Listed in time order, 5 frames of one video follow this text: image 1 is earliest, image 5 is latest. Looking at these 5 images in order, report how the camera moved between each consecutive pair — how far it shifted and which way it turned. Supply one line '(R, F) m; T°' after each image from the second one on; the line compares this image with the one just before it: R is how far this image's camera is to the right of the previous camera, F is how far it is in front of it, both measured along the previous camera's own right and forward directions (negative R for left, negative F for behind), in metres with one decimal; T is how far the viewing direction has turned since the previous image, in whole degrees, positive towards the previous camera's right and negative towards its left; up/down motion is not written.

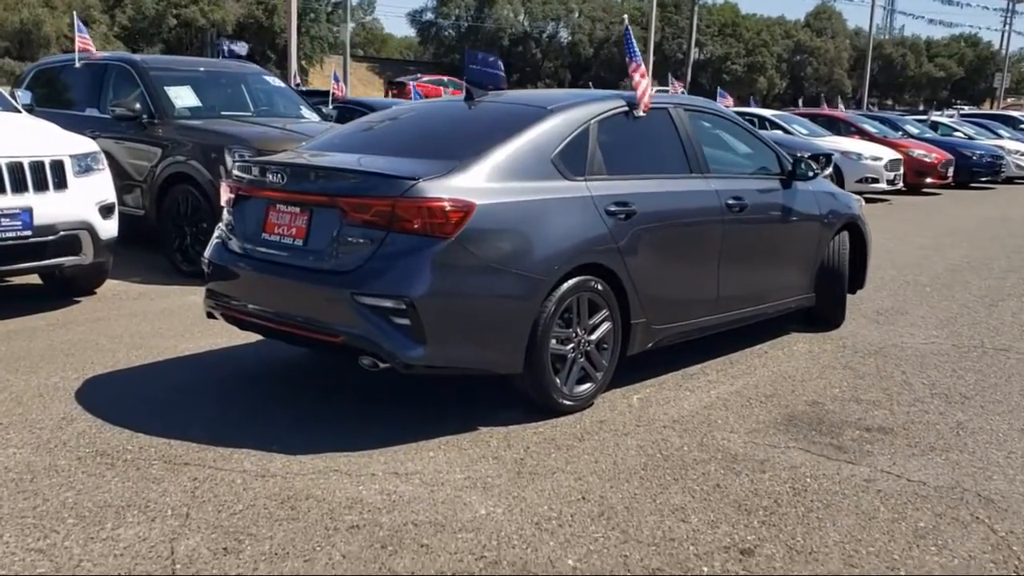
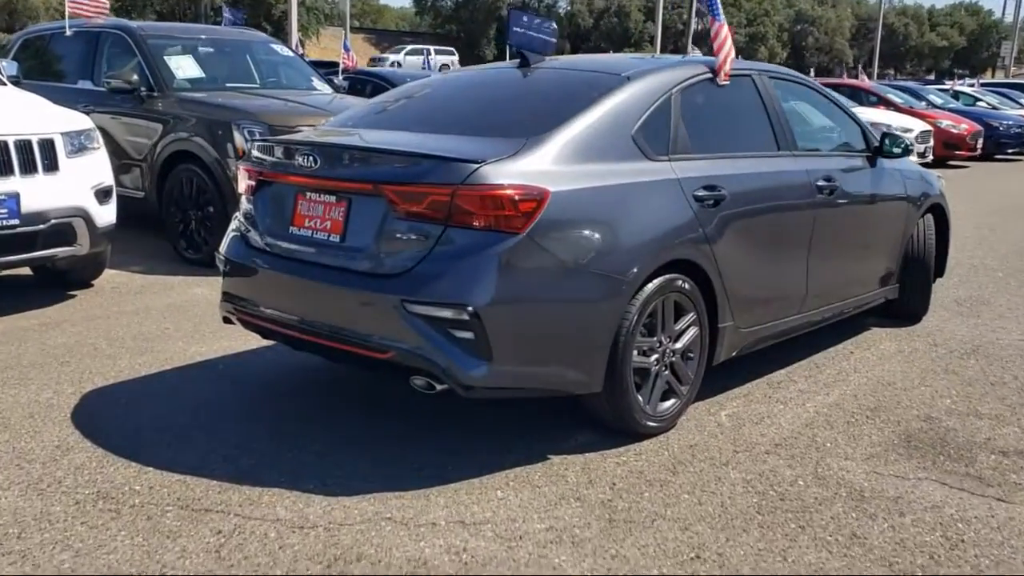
(-0.3, +0.8) m; 0°
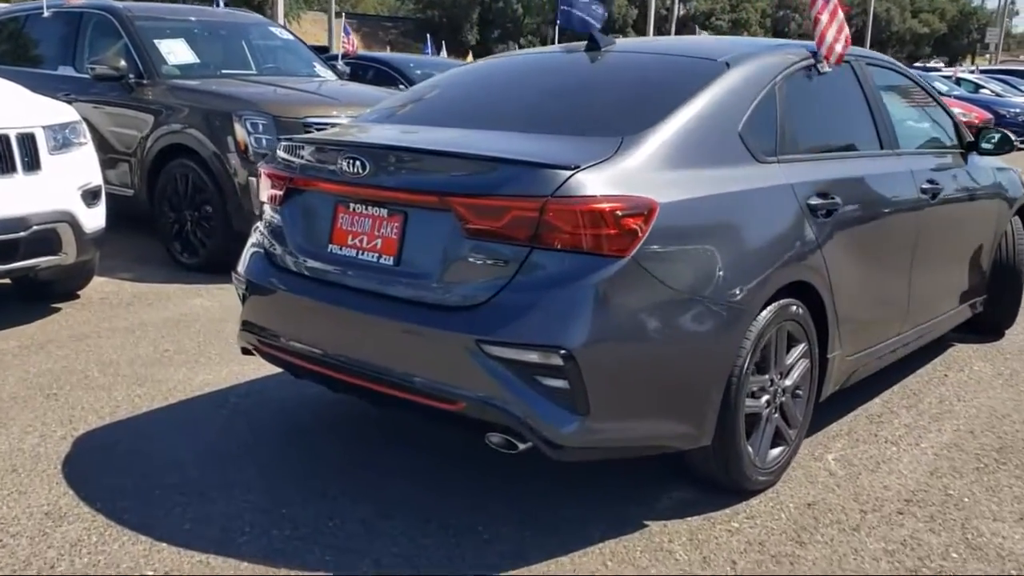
(-0.4, +0.7) m; +1°
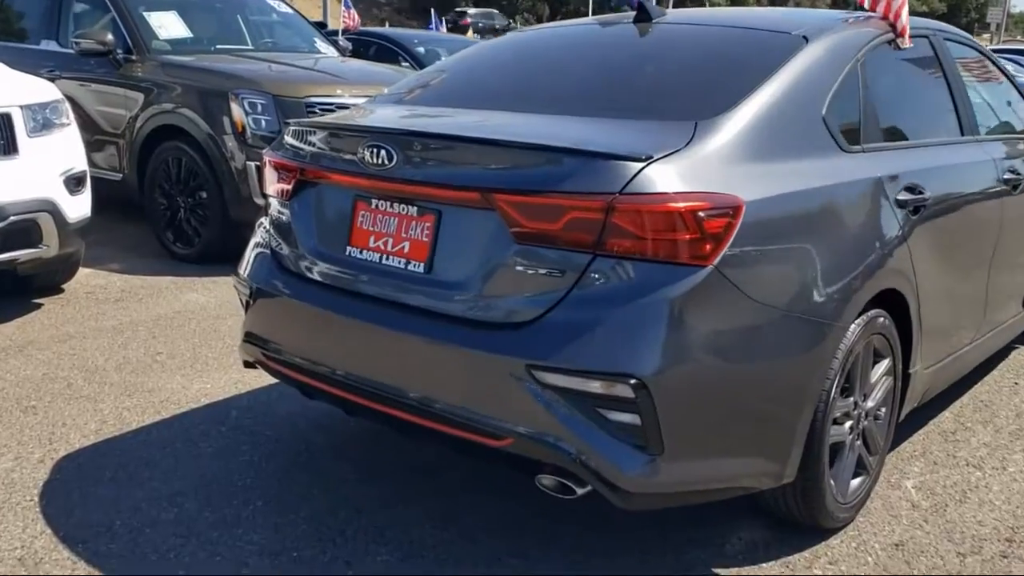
(-0.2, +0.5) m; 0°
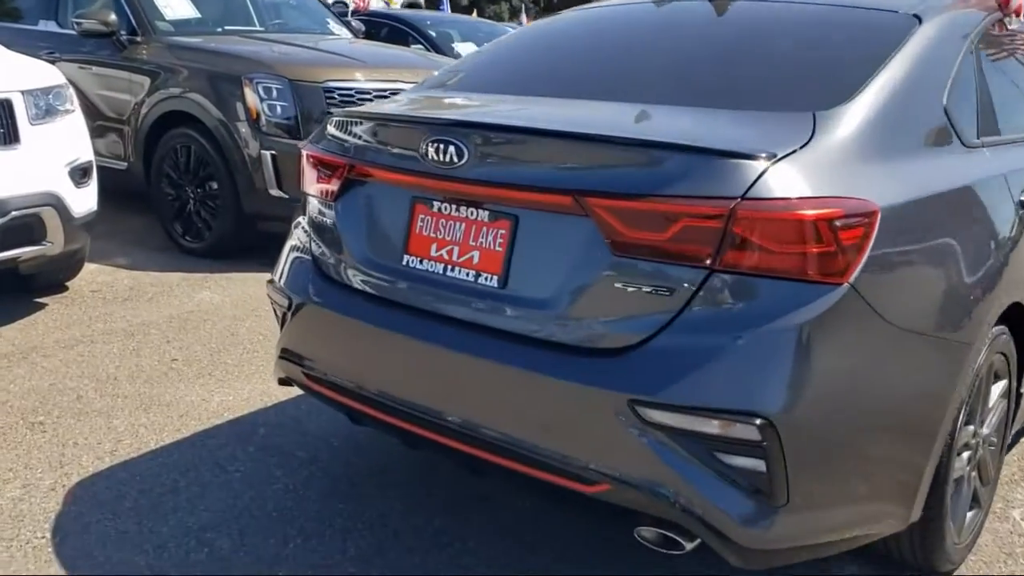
(-0.2, +0.4) m; 0°
